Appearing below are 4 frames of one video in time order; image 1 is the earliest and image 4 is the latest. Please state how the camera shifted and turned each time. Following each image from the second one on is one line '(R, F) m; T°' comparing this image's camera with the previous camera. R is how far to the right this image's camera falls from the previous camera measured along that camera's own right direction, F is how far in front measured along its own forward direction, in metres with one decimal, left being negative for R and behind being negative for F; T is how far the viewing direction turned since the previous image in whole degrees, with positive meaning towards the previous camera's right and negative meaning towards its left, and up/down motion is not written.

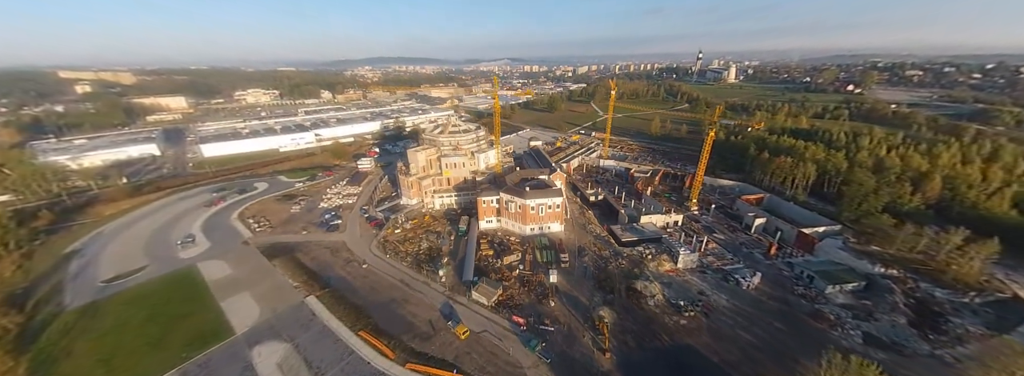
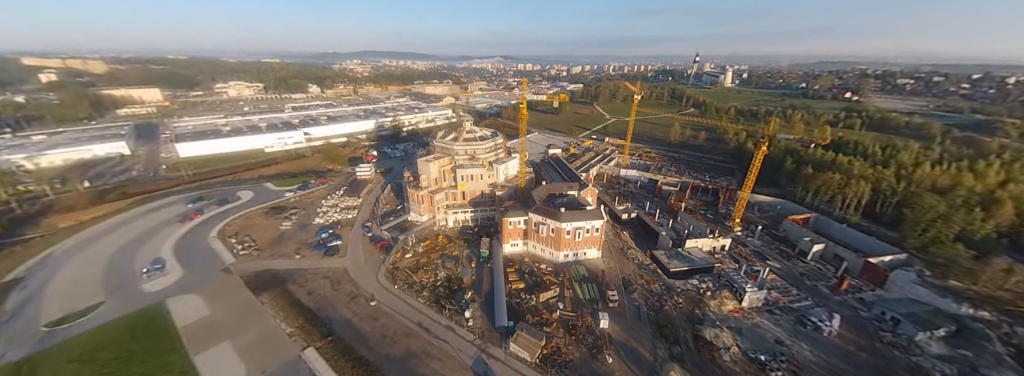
(-3.4, +3.6) m; +2°
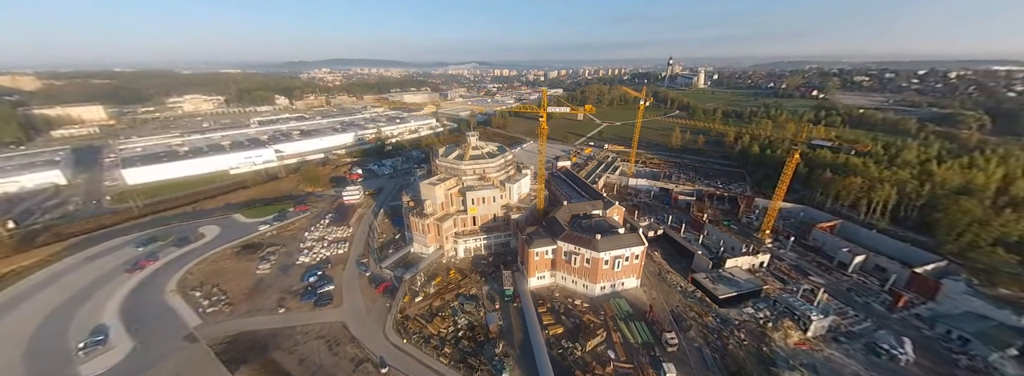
(-3.1, +3.1) m; +4°
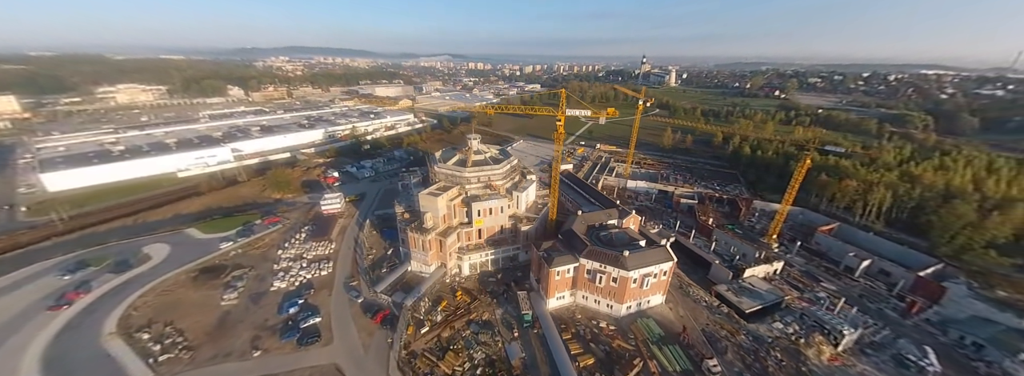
(-2.7, +2.4) m; +5°
